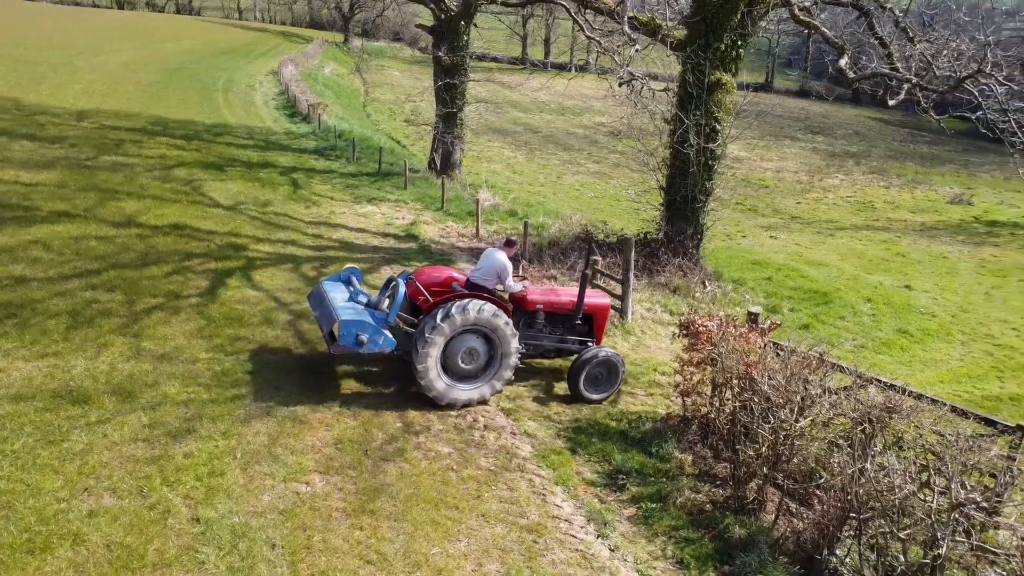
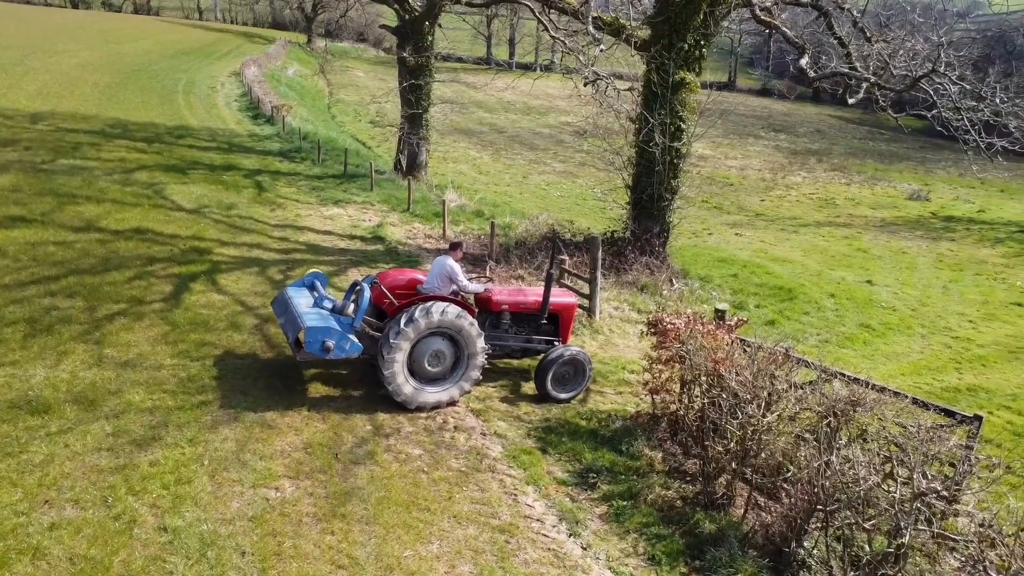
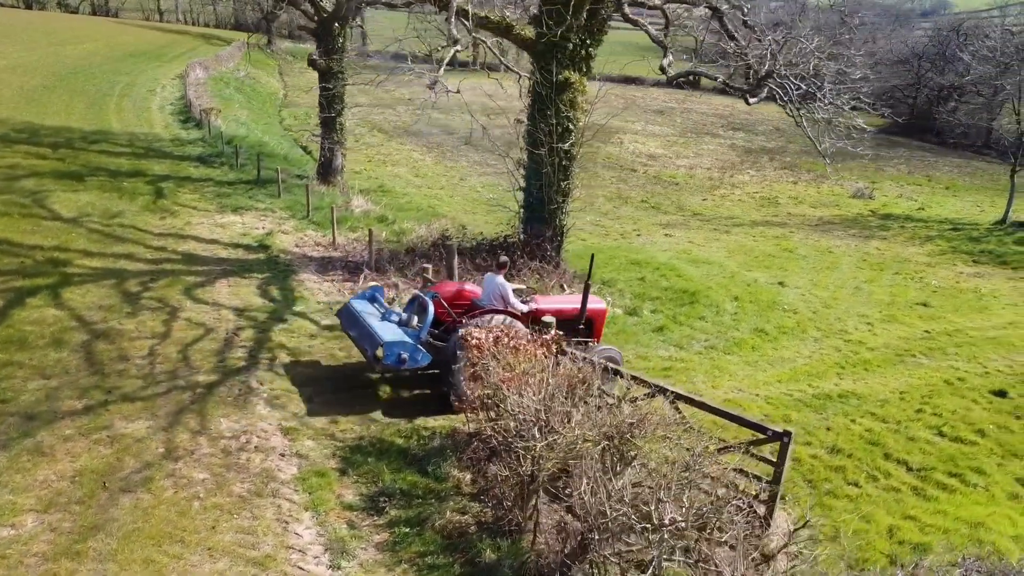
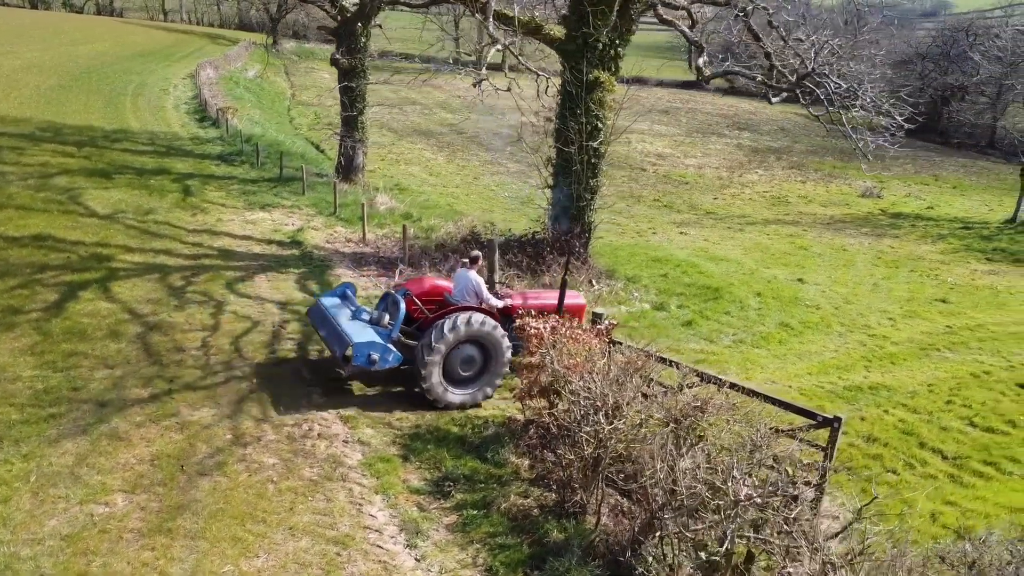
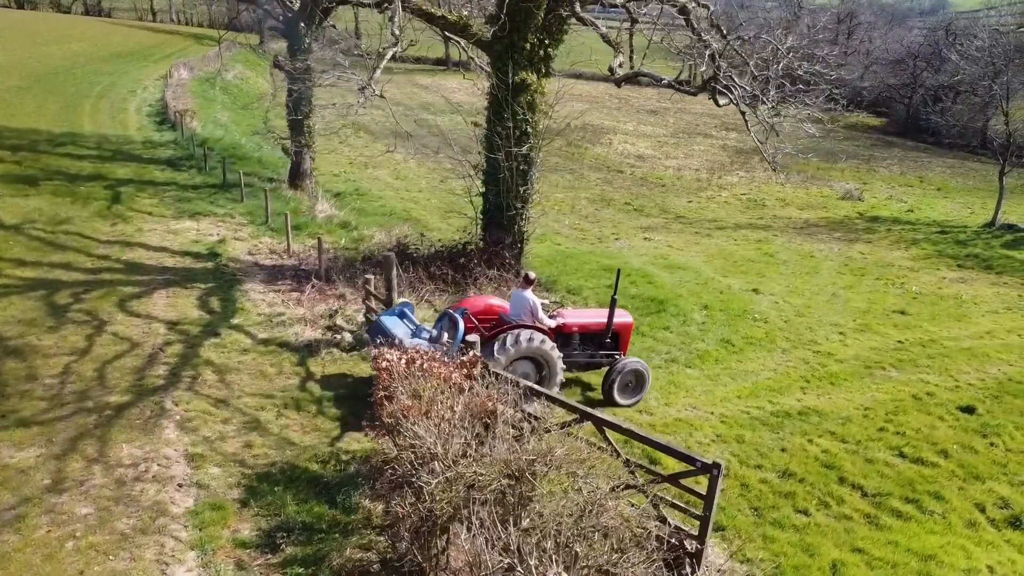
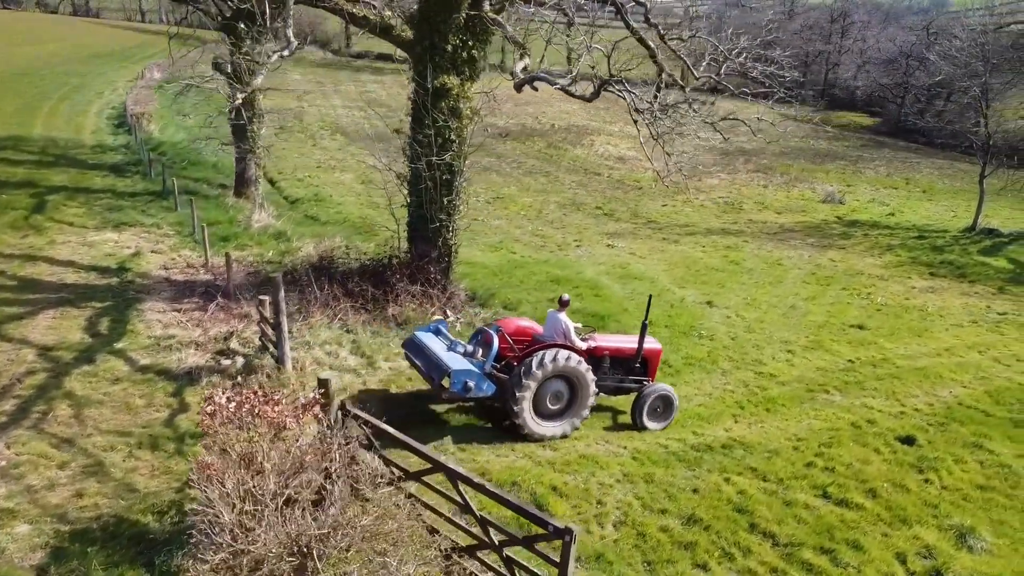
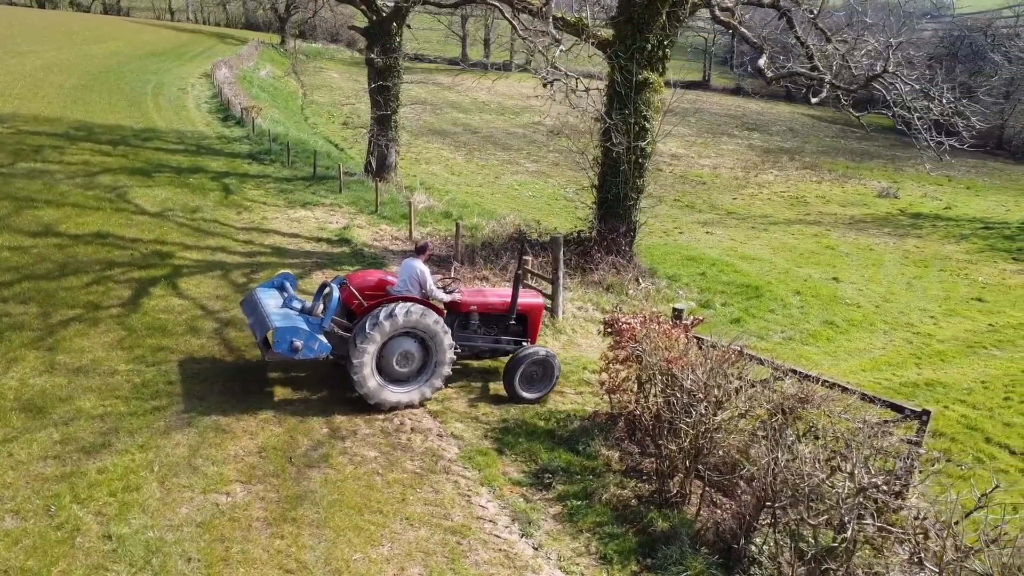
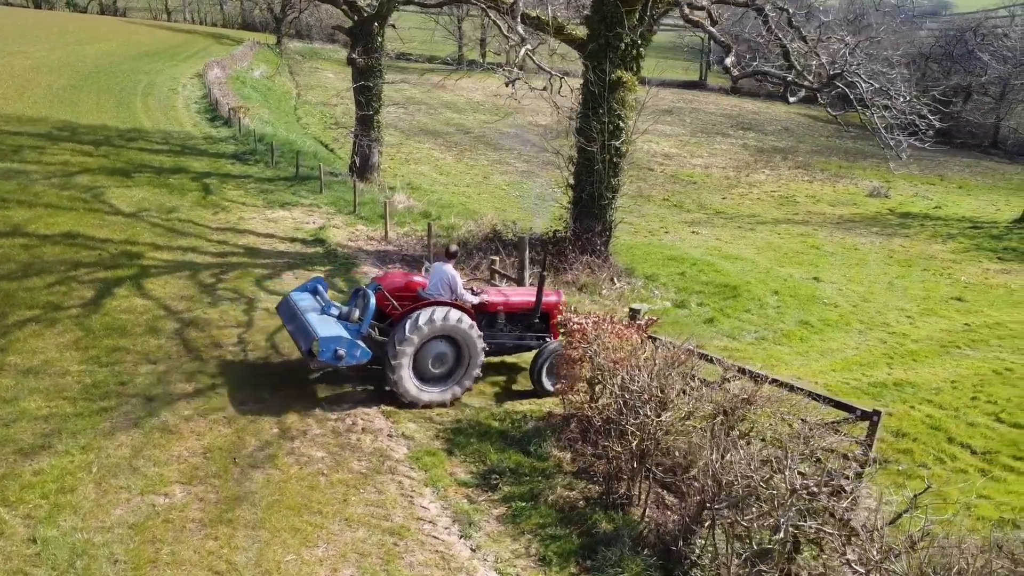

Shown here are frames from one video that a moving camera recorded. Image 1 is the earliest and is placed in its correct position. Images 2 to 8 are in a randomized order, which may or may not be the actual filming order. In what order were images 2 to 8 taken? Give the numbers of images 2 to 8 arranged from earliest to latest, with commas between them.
2, 7, 8, 4, 3, 5, 6
